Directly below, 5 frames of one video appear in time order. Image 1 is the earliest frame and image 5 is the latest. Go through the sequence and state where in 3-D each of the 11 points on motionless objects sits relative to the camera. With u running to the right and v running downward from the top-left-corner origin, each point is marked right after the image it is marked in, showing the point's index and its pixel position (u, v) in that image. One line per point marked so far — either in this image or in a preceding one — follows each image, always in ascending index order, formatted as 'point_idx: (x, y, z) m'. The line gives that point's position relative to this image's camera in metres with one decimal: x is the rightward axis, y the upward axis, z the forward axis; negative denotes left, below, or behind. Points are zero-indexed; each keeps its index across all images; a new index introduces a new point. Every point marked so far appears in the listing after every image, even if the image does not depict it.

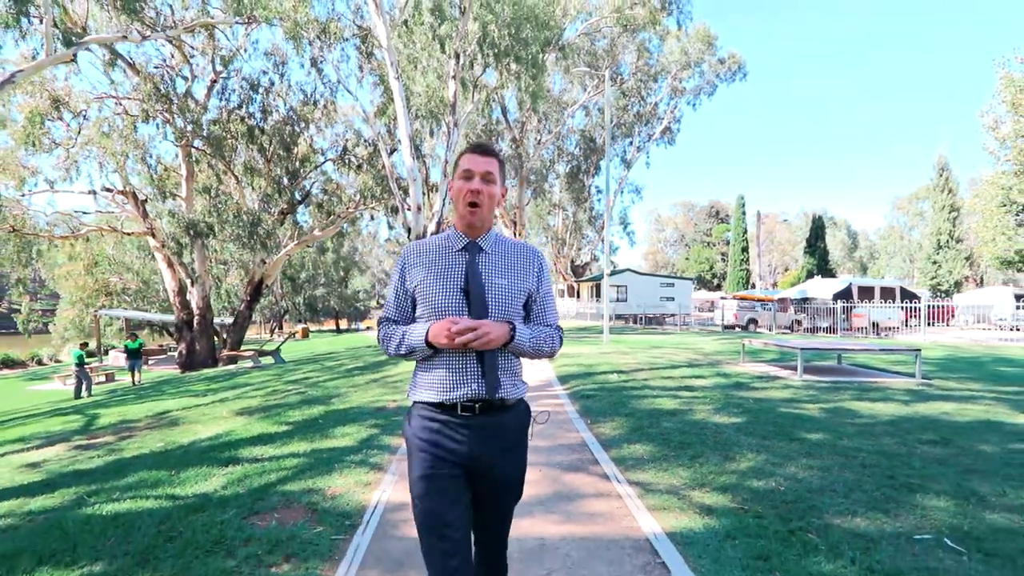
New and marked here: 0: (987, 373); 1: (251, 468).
0: (+7.7, -1.4, +10.0) m
1: (-2.1, -1.4, +5.1) m
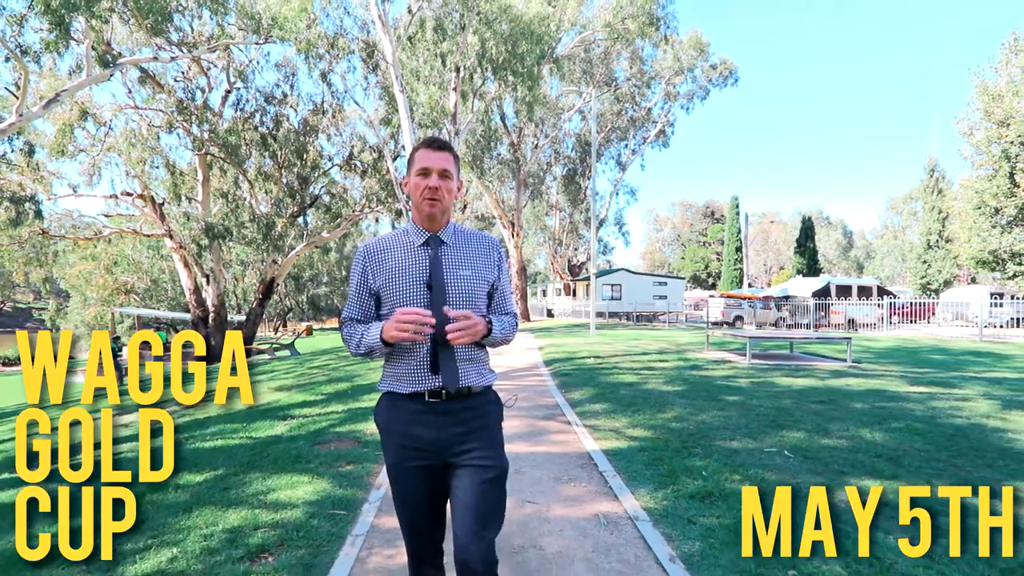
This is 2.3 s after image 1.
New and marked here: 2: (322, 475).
0: (+7.6, -1.3, +11.6) m
1: (-2.2, -1.4, +6.7) m
2: (-1.4, -1.4, +4.5) m
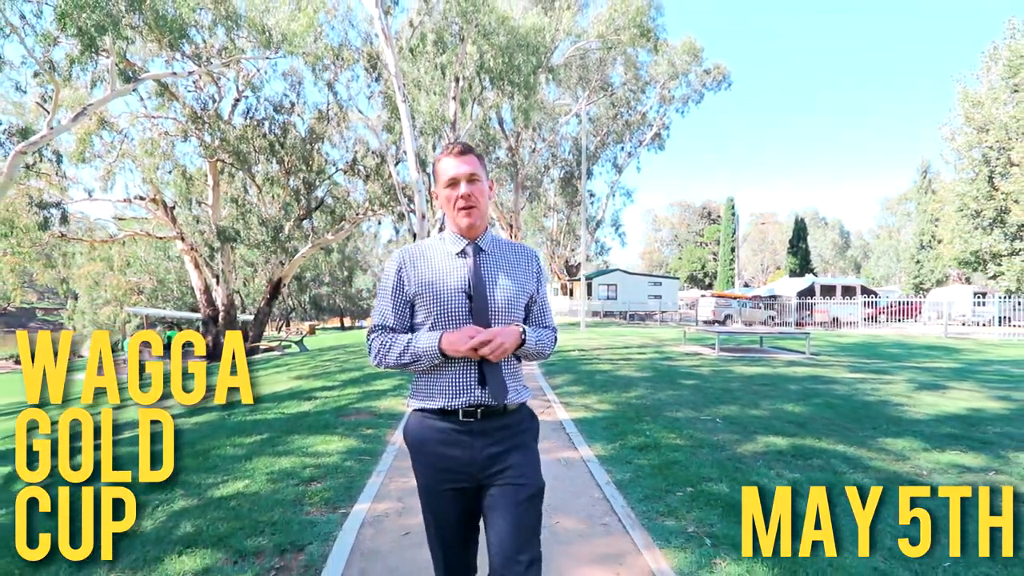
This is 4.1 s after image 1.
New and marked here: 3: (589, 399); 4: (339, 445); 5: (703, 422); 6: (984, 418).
0: (+7.5, -1.3, +12.8) m
1: (-2.4, -1.4, +7.9) m
2: (-1.5, -1.4, +5.7) m
3: (+0.9, -1.3, +7.1) m
4: (-1.5, -1.4, +5.4) m
5: (+1.8, -1.3, +5.9) m
6: (+4.7, -1.3, +6.1) m
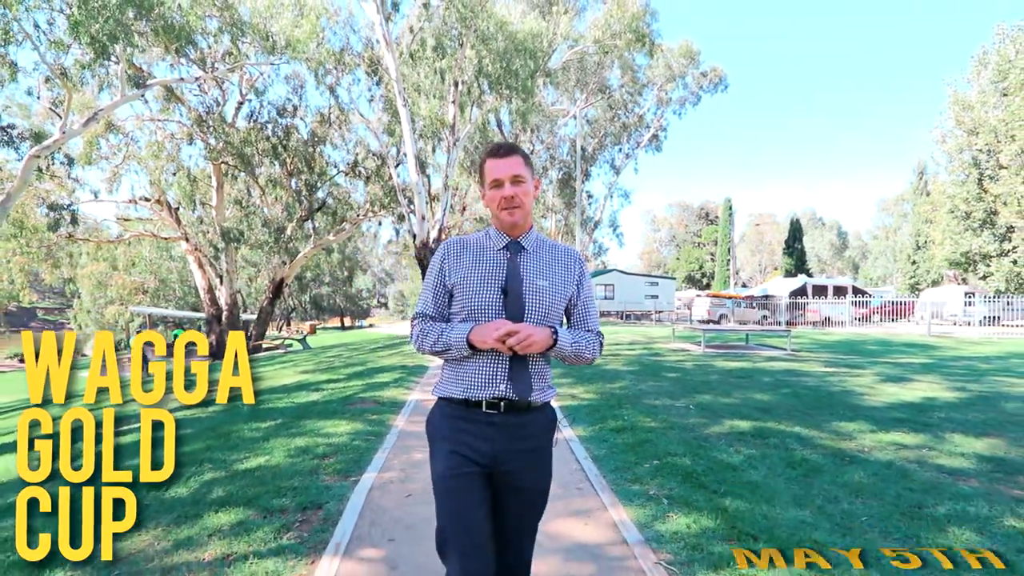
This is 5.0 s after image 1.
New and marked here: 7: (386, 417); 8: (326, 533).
0: (+7.4, -1.3, +13.4) m
1: (-2.4, -1.4, +8.5) m
2: (-1.6, -1.4, +6.3) m
3: (+0.8, -1.3, +7.6) m
4: (-1.6, -1.4, +6.0) m
5: (+1.7, -1.3, +6.4) m
6: (+4.6, -1.3, +6.7) m
7: (-1.3, -1.3, +6.4) m
8: (-1.1, -1.4, +3.5) m
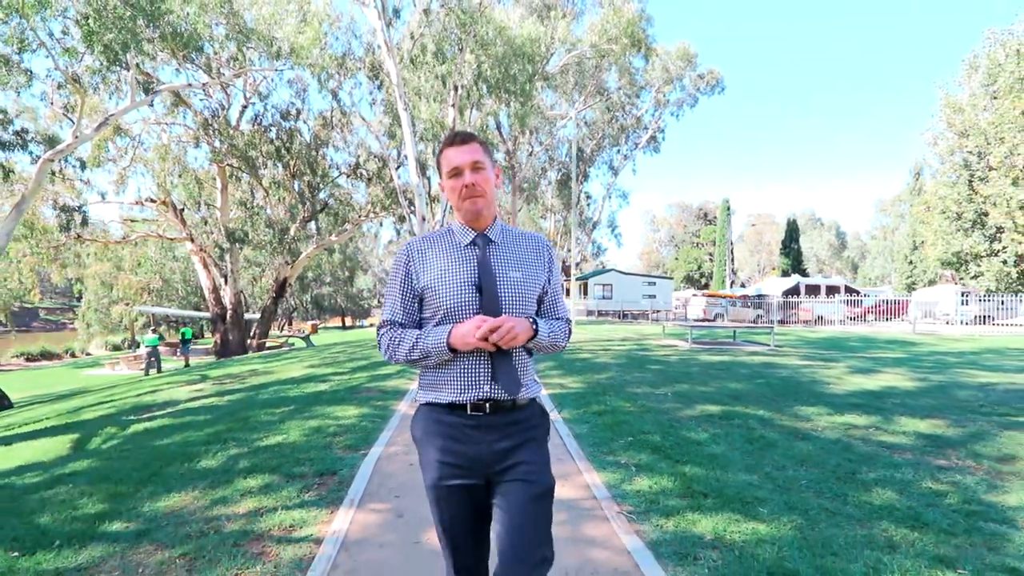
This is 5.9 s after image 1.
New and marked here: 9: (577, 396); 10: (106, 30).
0: (+7.3, -1.3, +14.0) m
1: (-2.5, -1.4, +9.1) m
2: (-1.7, -1.3, +6.9) m
3: (+0.7, -1.2, +8.2) m
4: (-1.7, -1.3, +6.6) m
5: (+1.6, -1.2, +7.0) m
6: (+4.5, -1.2, +7.3) m
7: (-1.4, -1.3, +7.0) m
8: (-1.1, -1.4, +4.1) m
9: (+0.7, -1.2, +7.1) m
10: (-10.8, +6.9, +16.3) m
